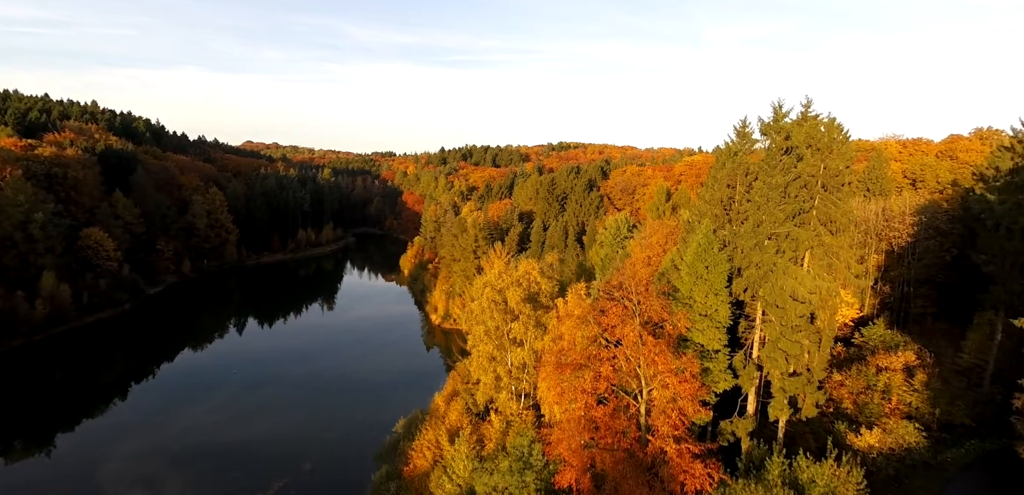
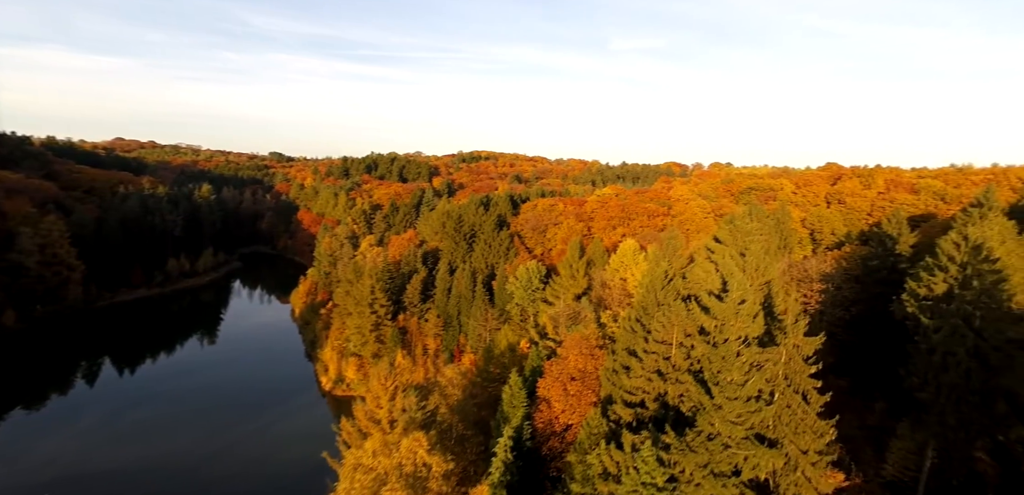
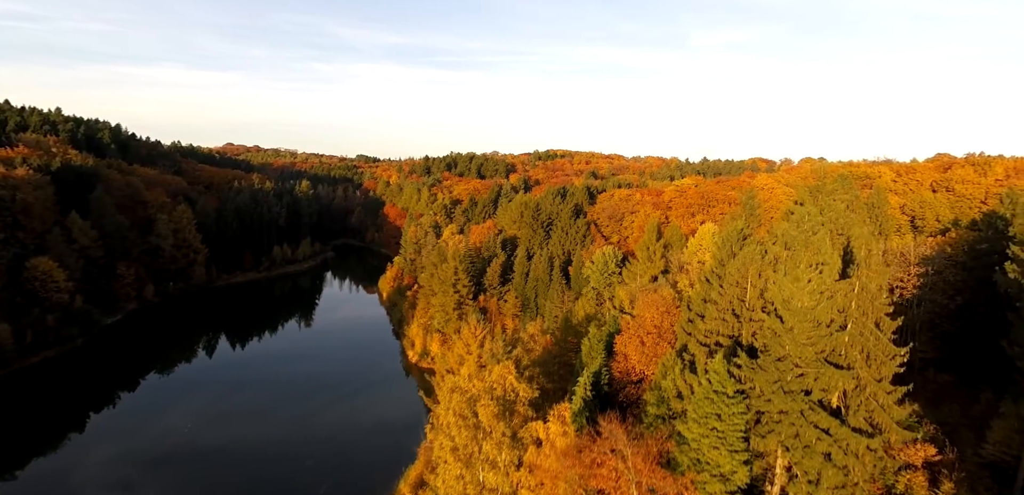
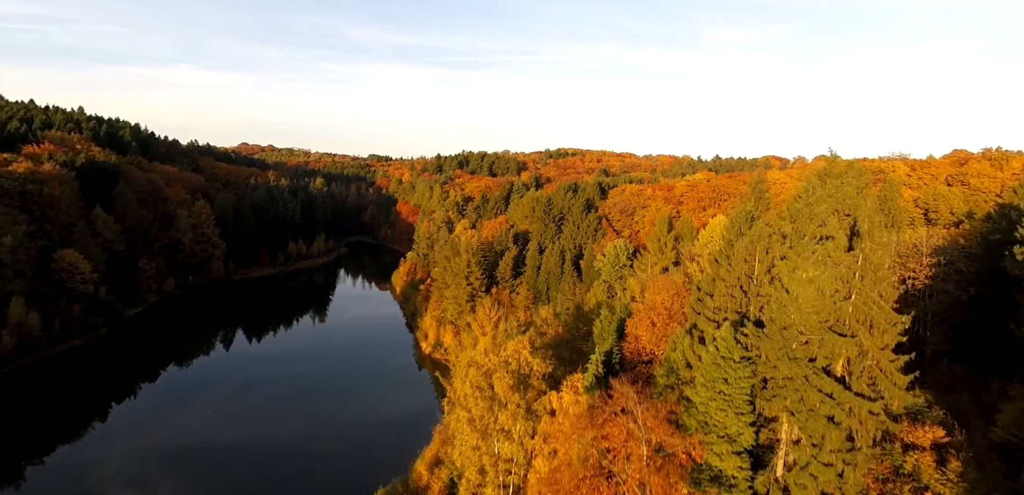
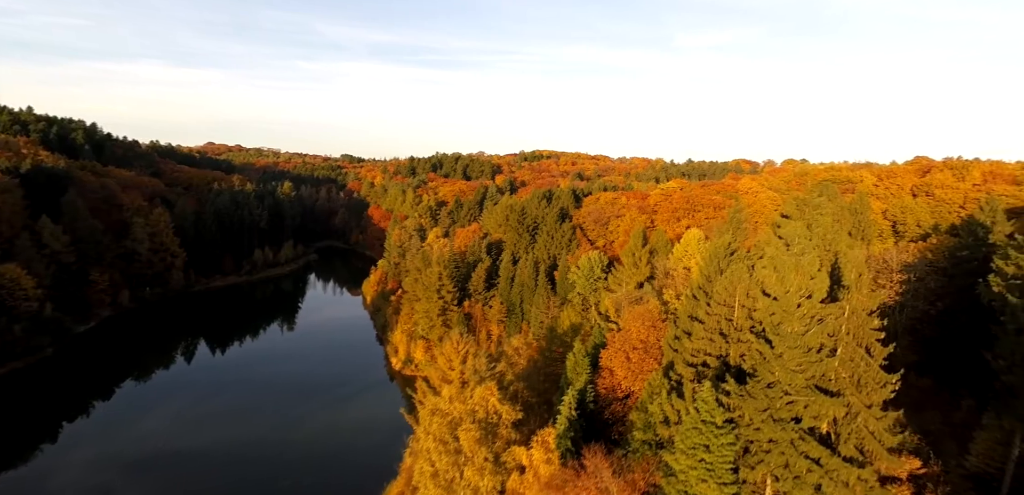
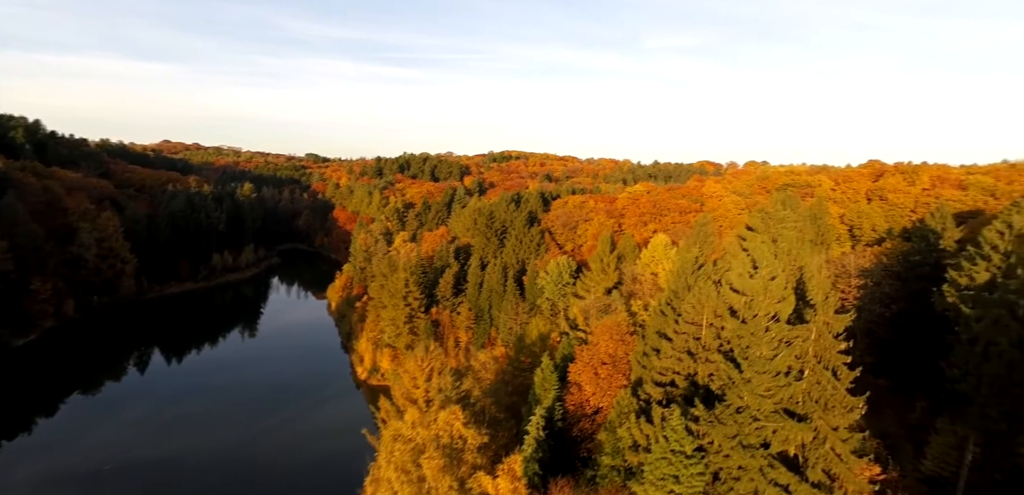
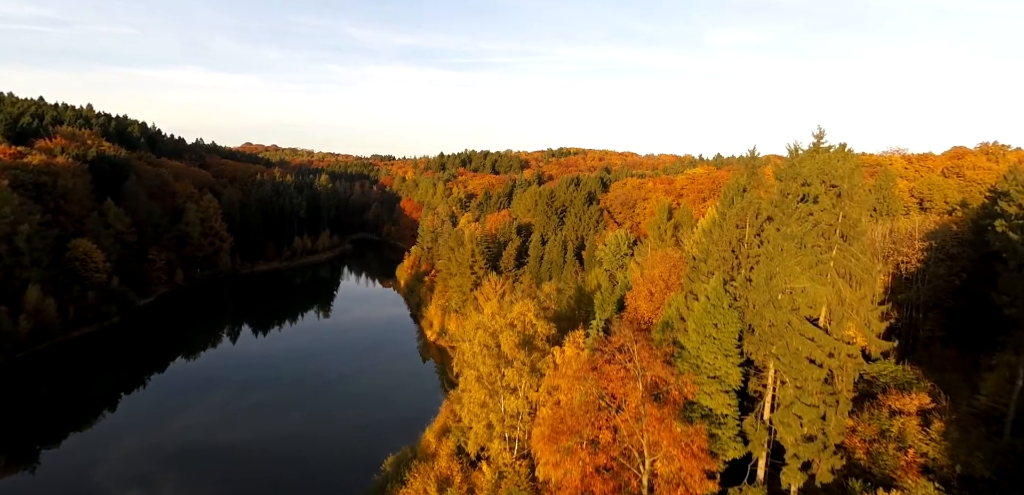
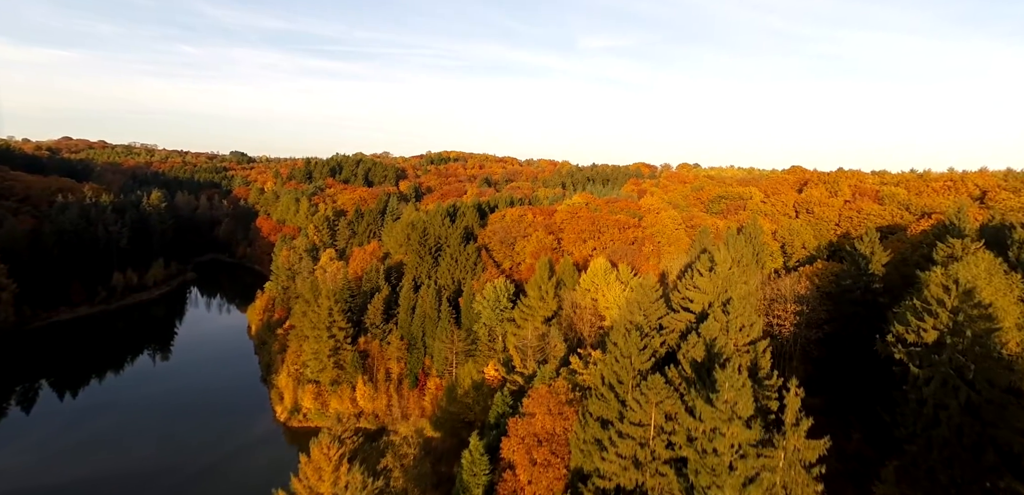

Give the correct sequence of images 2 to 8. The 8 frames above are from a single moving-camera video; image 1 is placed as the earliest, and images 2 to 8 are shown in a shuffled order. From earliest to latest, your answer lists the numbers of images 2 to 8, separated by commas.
7, 4, 3, 5, 6, 2, 8
